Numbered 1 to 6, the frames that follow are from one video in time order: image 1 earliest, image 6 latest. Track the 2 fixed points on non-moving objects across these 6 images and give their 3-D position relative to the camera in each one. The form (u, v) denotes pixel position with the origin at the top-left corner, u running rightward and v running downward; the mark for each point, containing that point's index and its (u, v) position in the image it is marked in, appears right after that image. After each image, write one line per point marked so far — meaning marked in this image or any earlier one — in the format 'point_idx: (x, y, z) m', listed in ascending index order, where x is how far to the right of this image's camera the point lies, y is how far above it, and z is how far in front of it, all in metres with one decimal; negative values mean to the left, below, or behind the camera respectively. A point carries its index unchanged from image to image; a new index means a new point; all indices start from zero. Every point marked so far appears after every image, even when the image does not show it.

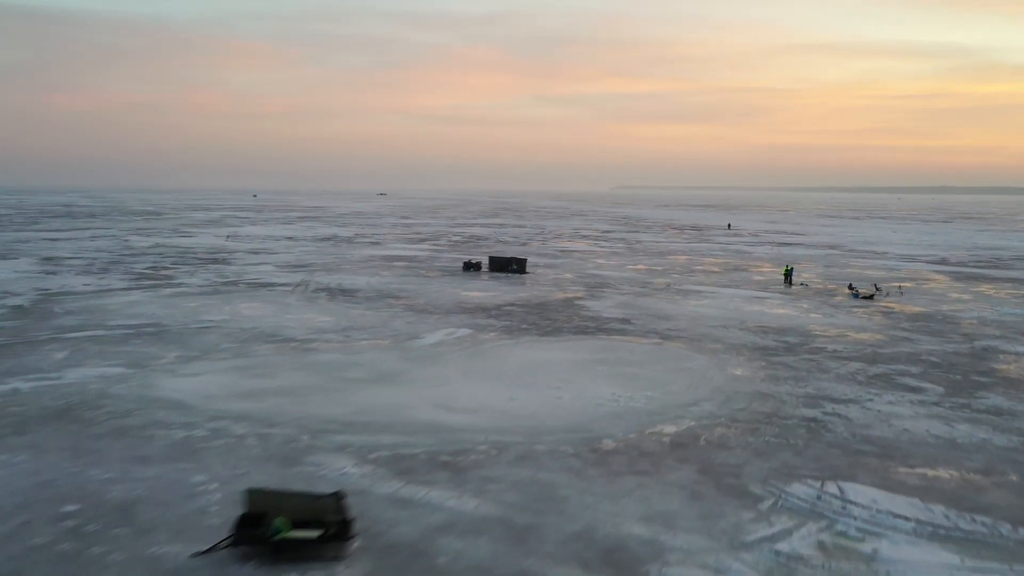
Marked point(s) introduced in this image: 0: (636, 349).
0: (+1.6, -0.8, +11.7) m
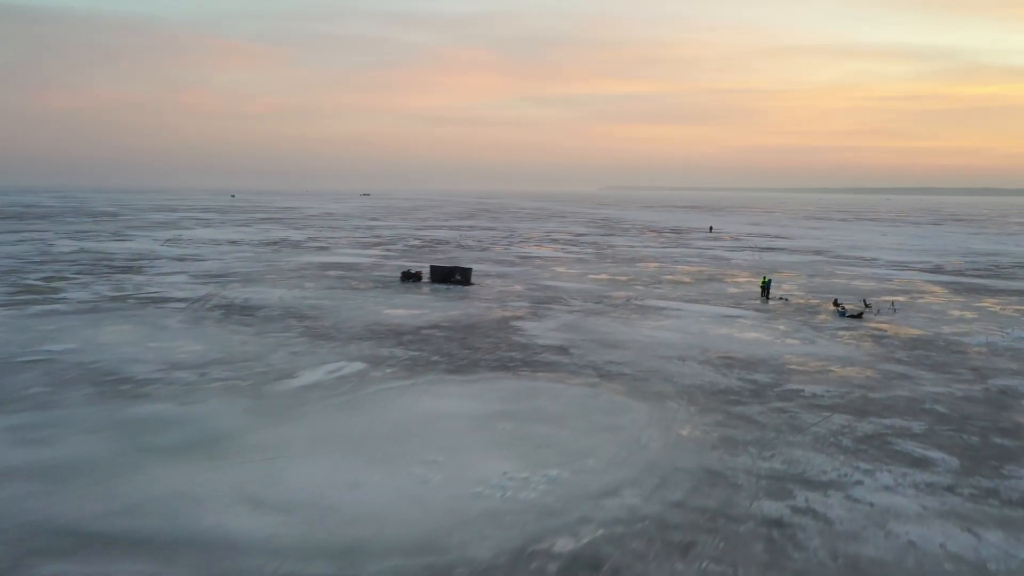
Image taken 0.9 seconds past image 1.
0: (+0.5, -1.1, +9.1) m
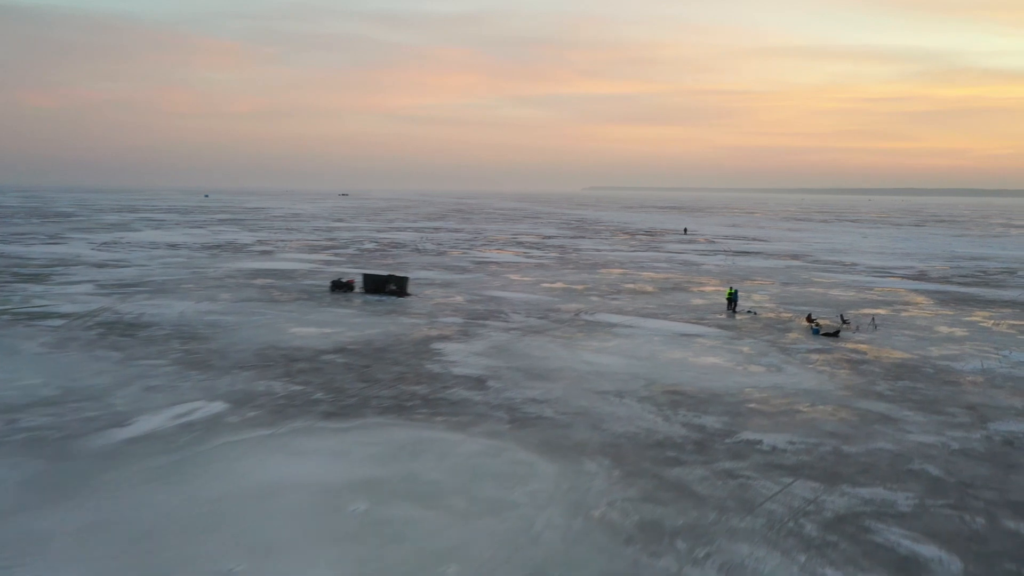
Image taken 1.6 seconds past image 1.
0: (-0.5, -1.3, +7.2) m
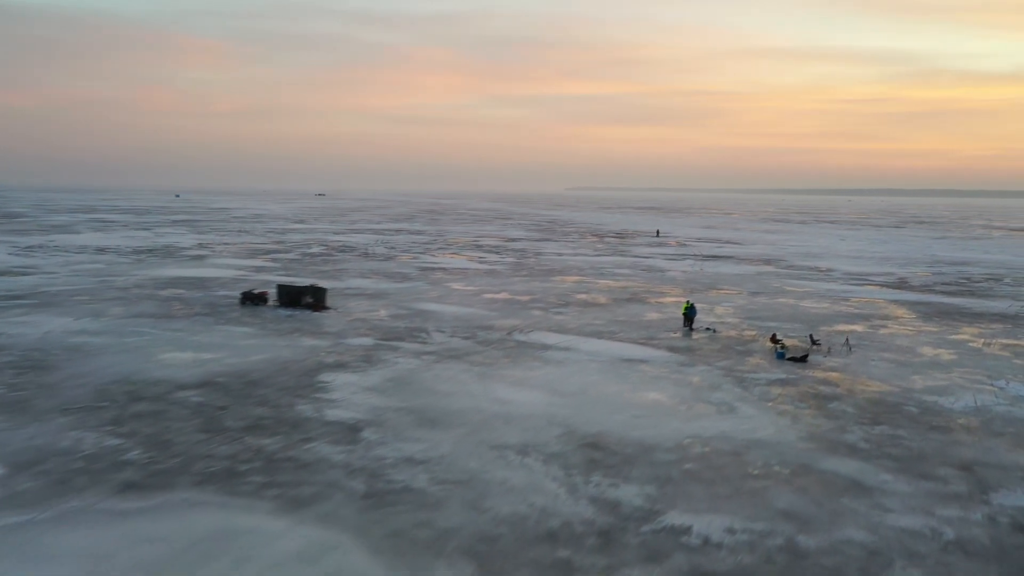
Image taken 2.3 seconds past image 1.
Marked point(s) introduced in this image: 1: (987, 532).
0: (-1.5, -1.5, +5.1) m
1: (+3.0, -1.5, +5.7) m
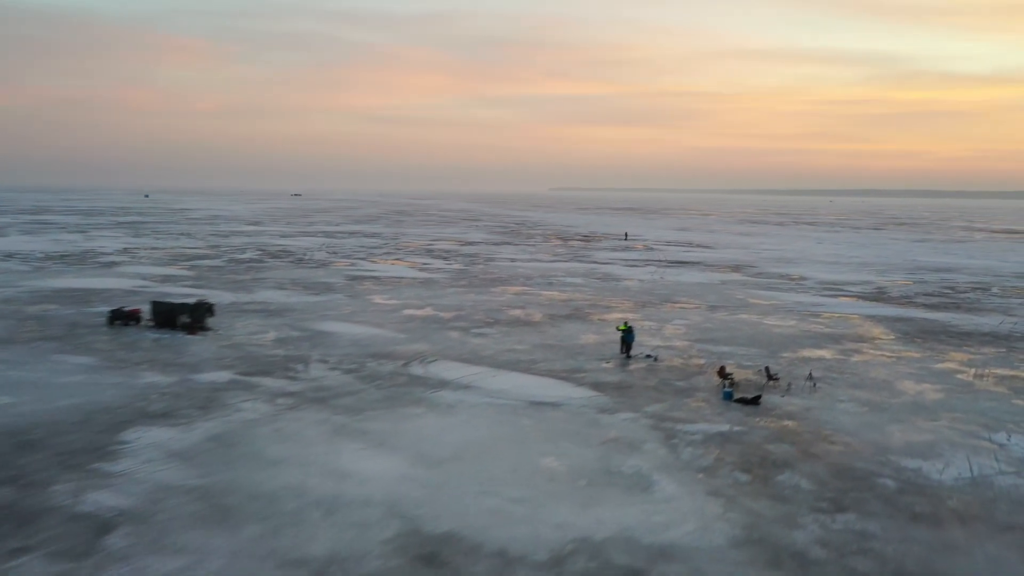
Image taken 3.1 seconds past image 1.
0: (-2.6, -1.8, +2.8) m
1: (+1.9, -1.8, +3.4) m
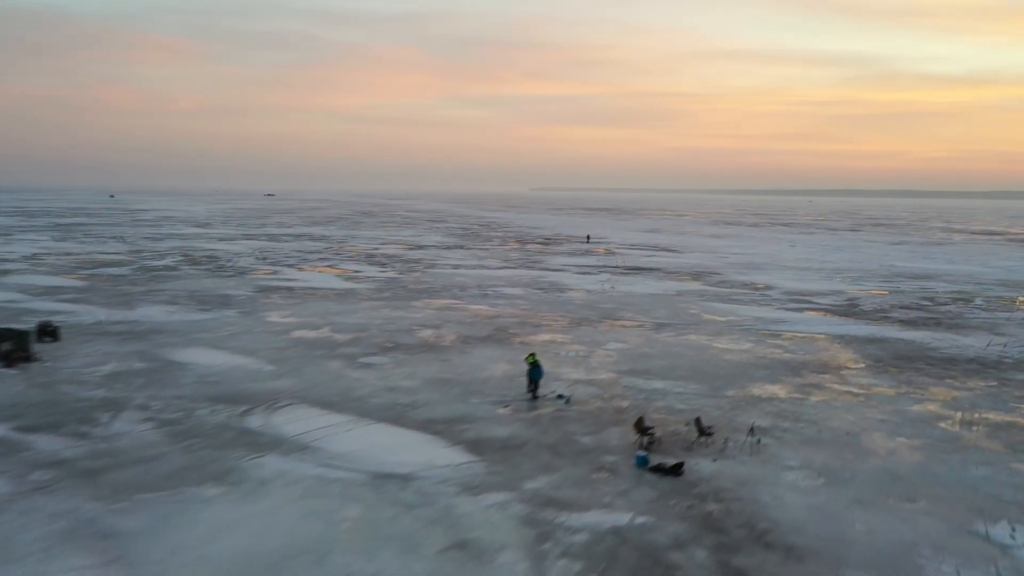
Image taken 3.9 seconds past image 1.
0: (-3.7, -2.1, +0.5) m
1: (+0.8, -2.0, +1.2) m
